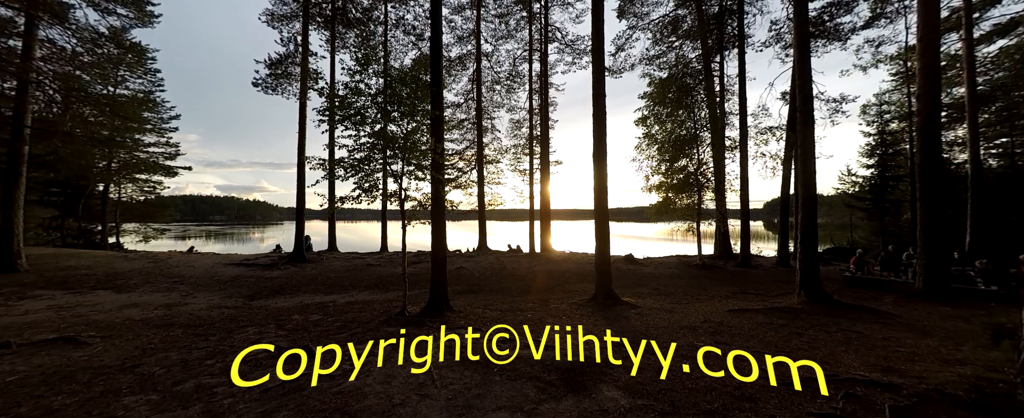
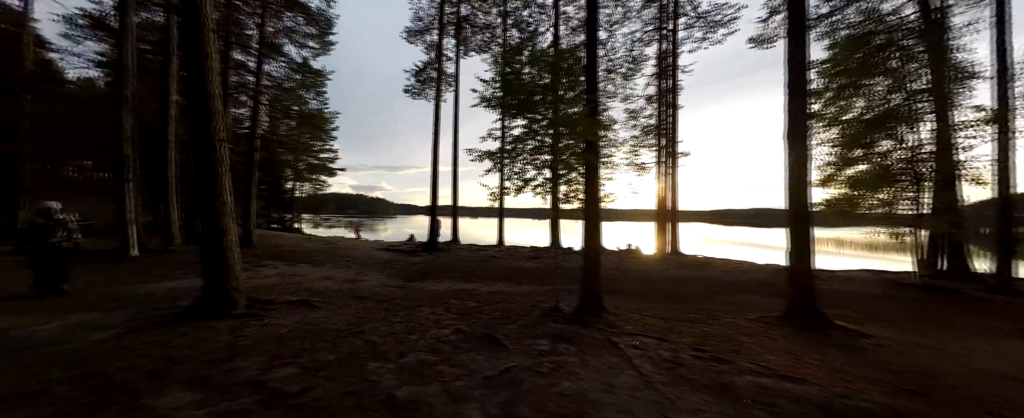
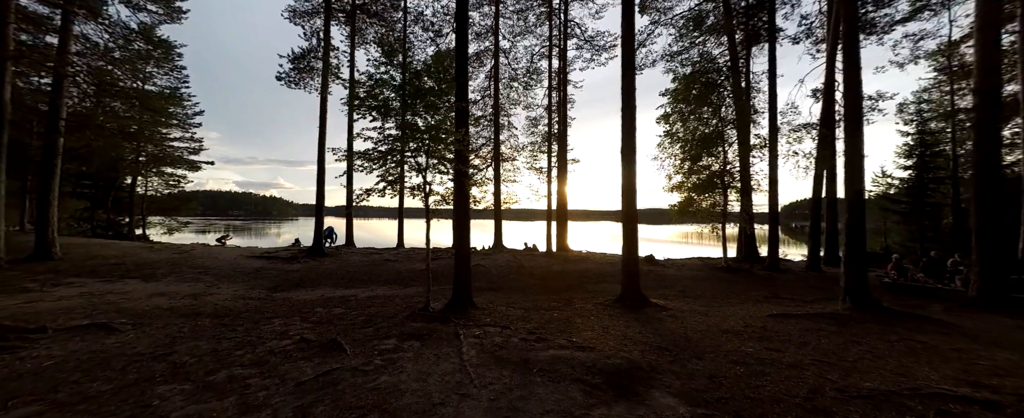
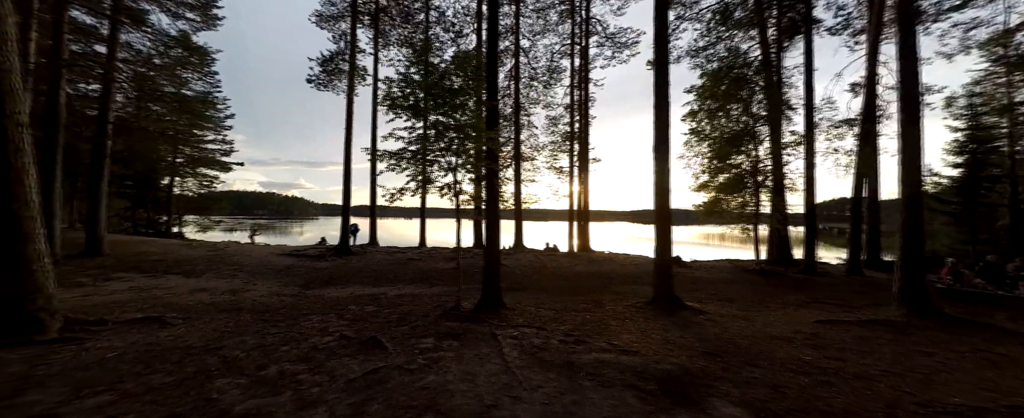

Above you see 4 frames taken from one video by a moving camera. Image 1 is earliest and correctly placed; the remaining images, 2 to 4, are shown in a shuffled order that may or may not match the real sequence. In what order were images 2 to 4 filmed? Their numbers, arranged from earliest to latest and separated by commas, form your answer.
3, 4, 2
